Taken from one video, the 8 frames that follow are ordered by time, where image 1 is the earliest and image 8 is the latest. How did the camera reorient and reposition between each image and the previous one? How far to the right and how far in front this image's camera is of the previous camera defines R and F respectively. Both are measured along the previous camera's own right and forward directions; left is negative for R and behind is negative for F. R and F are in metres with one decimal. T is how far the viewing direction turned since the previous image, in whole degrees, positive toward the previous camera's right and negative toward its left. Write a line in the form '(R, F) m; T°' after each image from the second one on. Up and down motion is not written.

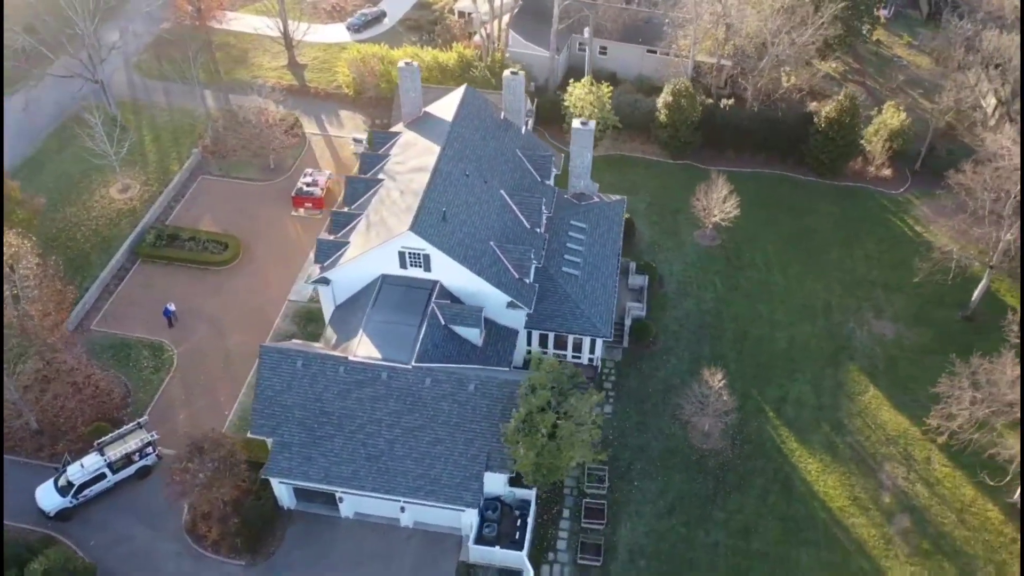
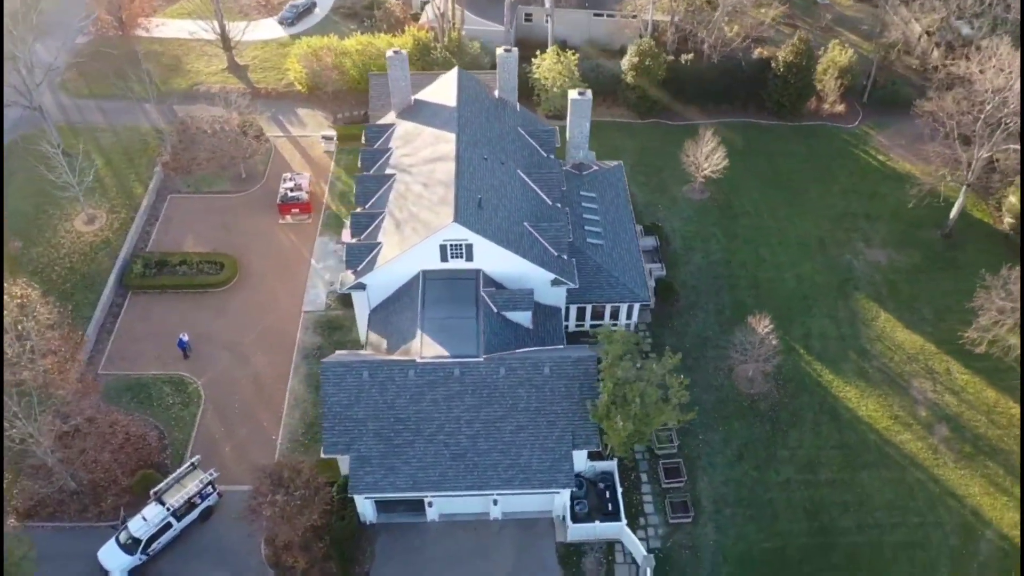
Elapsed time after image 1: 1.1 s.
(-7.3, +0.8) m; +8°
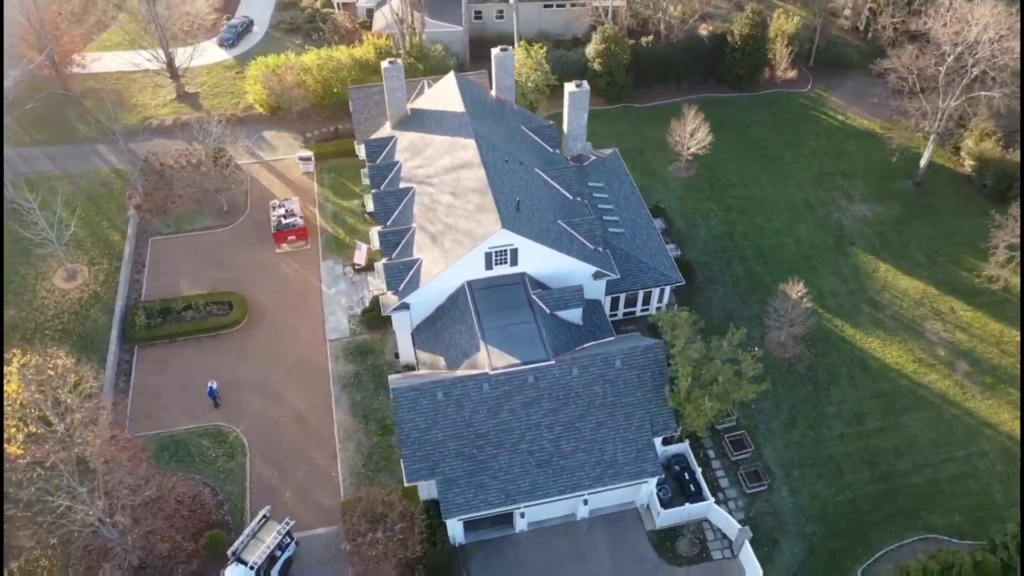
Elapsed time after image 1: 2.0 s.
(-6.8, +0.8) m; +7°
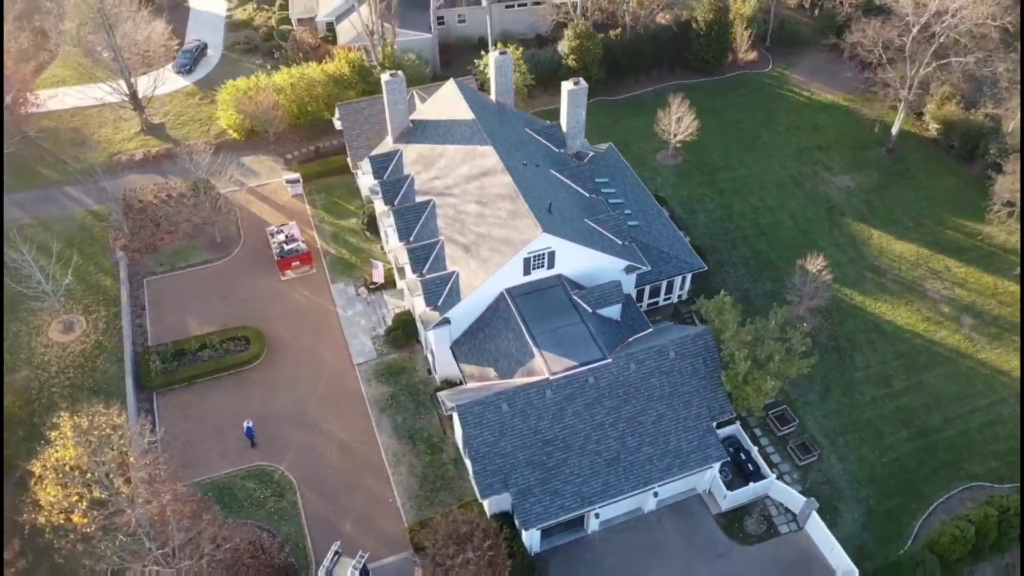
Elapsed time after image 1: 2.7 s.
(-5.3, +0.5) m; +5°
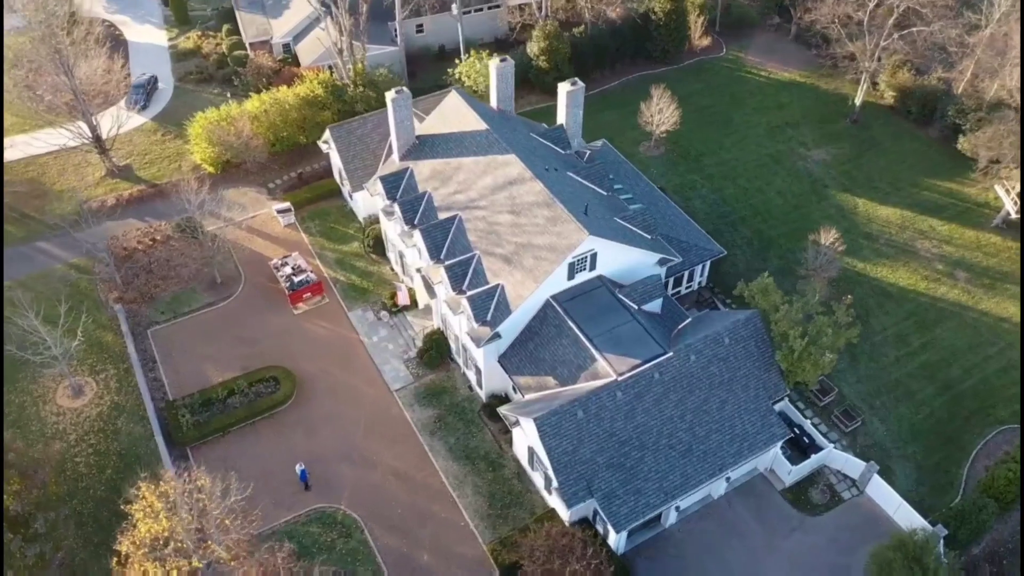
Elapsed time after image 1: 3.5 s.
(-5.9, +0.6) m; +6°
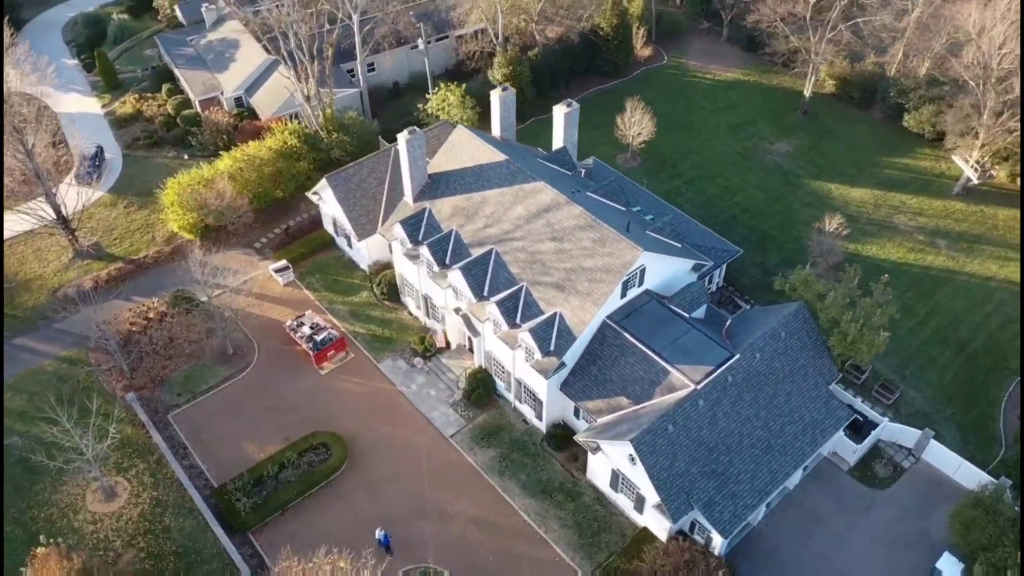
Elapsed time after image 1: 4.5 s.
(-7.1, +0.9) m; +8°
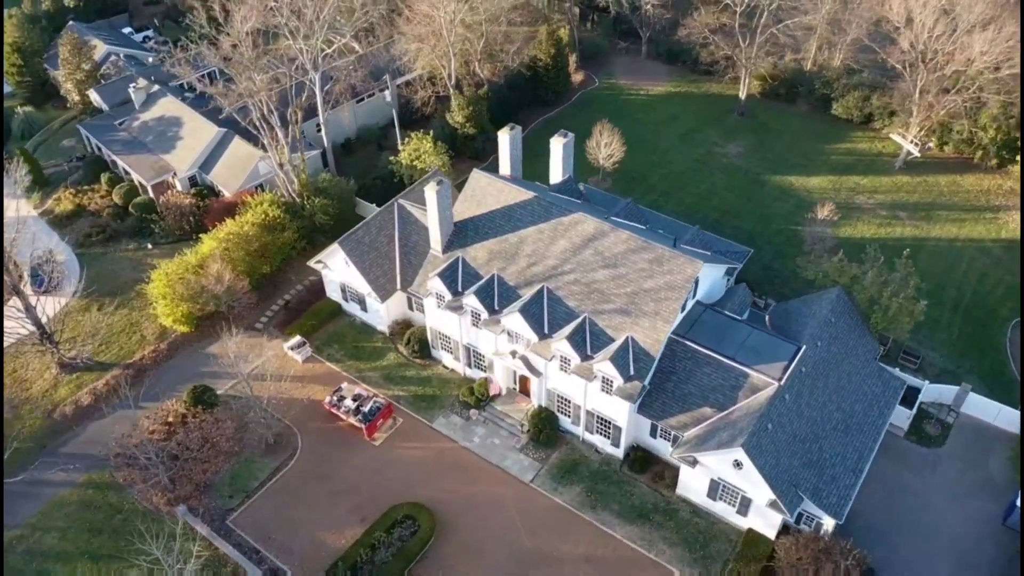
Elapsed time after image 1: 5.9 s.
(-8.6, +0.8) m; +9°
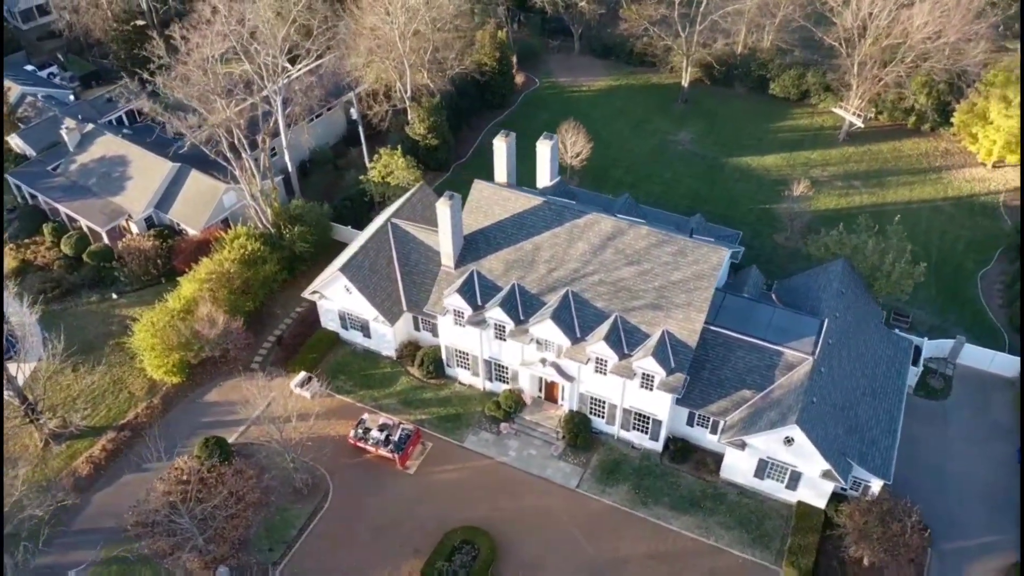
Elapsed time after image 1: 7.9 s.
(-6.0, +0.9) m; +7°
